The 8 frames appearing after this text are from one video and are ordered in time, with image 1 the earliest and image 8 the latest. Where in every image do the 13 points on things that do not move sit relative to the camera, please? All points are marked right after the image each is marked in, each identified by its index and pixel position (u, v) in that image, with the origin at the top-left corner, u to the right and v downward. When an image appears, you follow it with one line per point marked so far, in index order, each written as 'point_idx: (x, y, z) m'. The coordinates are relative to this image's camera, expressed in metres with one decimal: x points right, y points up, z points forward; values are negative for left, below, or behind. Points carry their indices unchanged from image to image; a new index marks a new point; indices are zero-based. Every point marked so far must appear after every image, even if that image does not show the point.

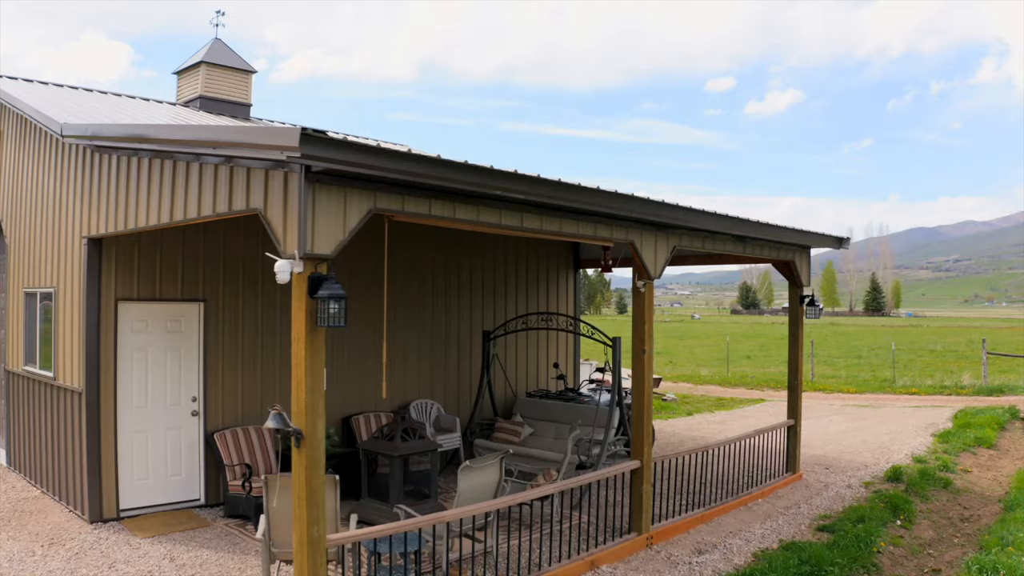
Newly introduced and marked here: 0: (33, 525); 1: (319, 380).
0: (-3.7, -1.8, +5.7) m
1: (-0.9, -0.4, +3.5) m
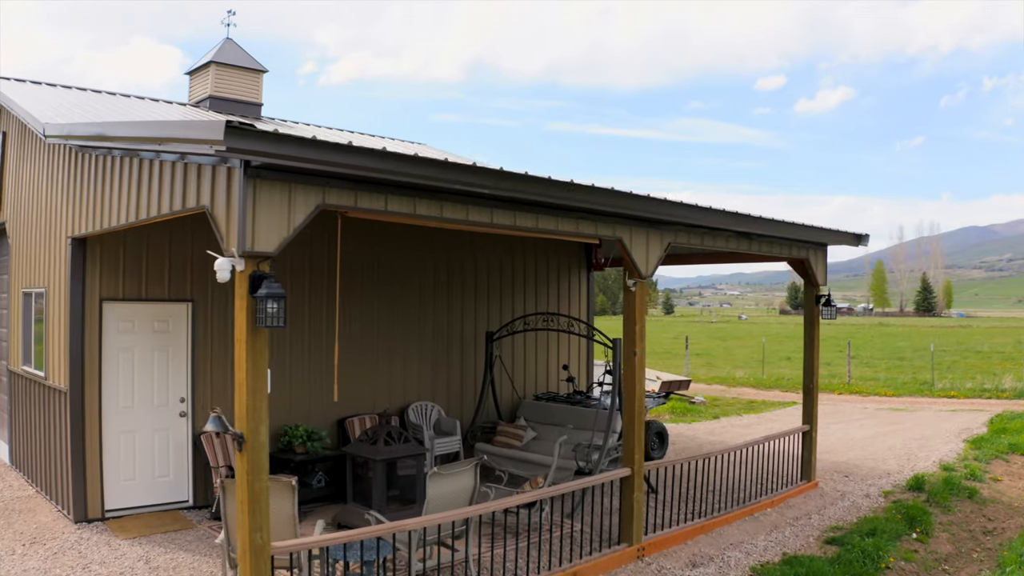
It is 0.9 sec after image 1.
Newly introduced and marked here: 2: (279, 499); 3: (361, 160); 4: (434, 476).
0: (-3.8, -1.8, +5.6) m
1: (-1.1, -0.4, +3.3) m
2: (-1.3, -1.1, +3.9) m
3: (-0.7, +0.6, +3.4) m
4: (-0.5, -1.1, +4.3) m
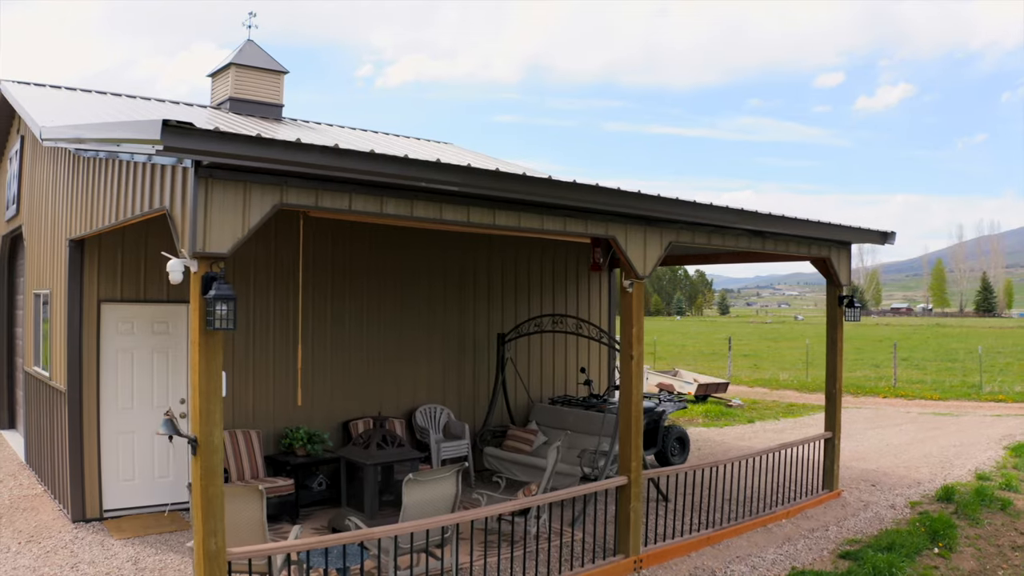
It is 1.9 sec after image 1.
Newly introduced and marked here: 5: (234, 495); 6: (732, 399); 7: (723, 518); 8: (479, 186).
0: (-3.8, -1.8, +5.7) m
1: (-1.3, -0.4, +3.3) m
2: (-1.4, -1.1, +3.8) m
3: (-0.9, +0.6, +3.3) m
4: (-0.6, -1.1, +4.2) m
5: (-1.5, -1.1, +3.8) m
6: (+5.9, -2.9, +19.5) m
7: (+1.9, -2.0, +6.5) m
8: (-0.2, +0.5, +3.8) m
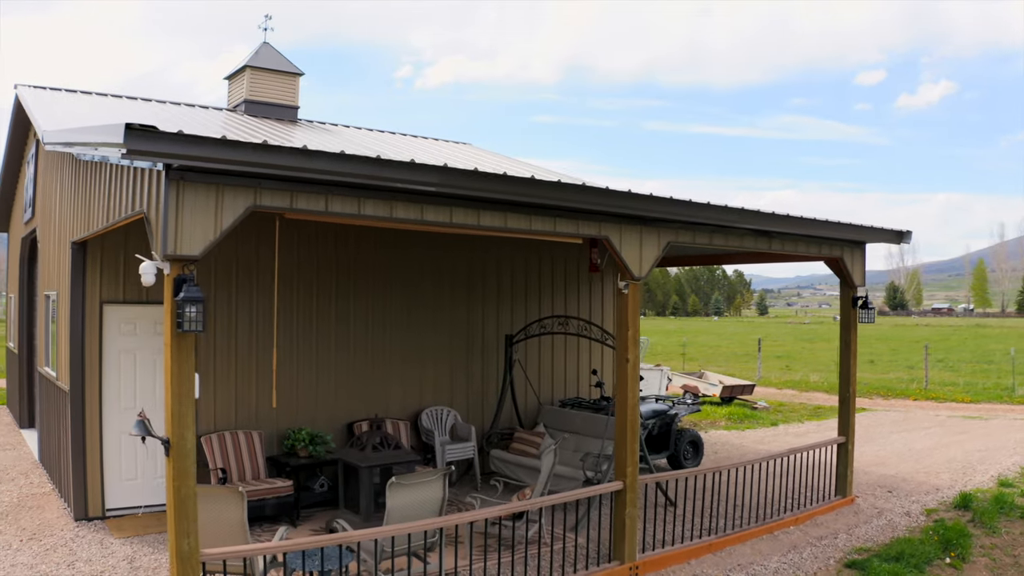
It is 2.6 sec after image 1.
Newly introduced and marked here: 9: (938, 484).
0: (-3.9, -1.8, +5.8) m
1: (-1.4, -0.4, +3.2) m
2: (-1.5, -1.1, +3.8) m
3: (-1.0, +0.6, +3.2) m
4: (-0.7, -1.1, +4.2) m
5: (-1.6, -1.1, +3.8) m
6: (+6.4, -3.0, +19.2) m
7: (+1.9, -2.0, +6.3) m
8: (-0.3, +0.5, +3.7) m
9: (+4.7, -2.2, +8.1) m
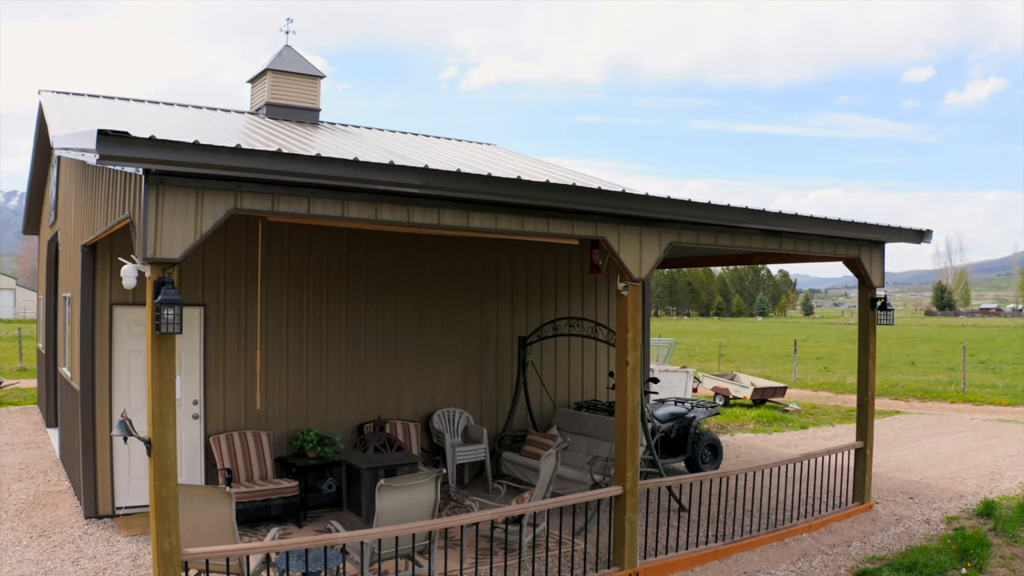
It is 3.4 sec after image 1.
0: (-3.8, -1.9, +5.9) m
1: (-1.5, -0.5, +3.3) m
2: (-1.6, -1.2, +3.8) m
3: (-1.1, +0.6, +3.2) m
4: (-0.7, -1.1, +4.1) m
5: (-1.6, -1.1, +3.8) m
6: (+7.1, -3.0, +18.8) m
7: (+1.9, -2.1, +6.2) m
8: (-0.4, +0.5, +3.7) m
9: (+4.8, -2.2, +7.8) m
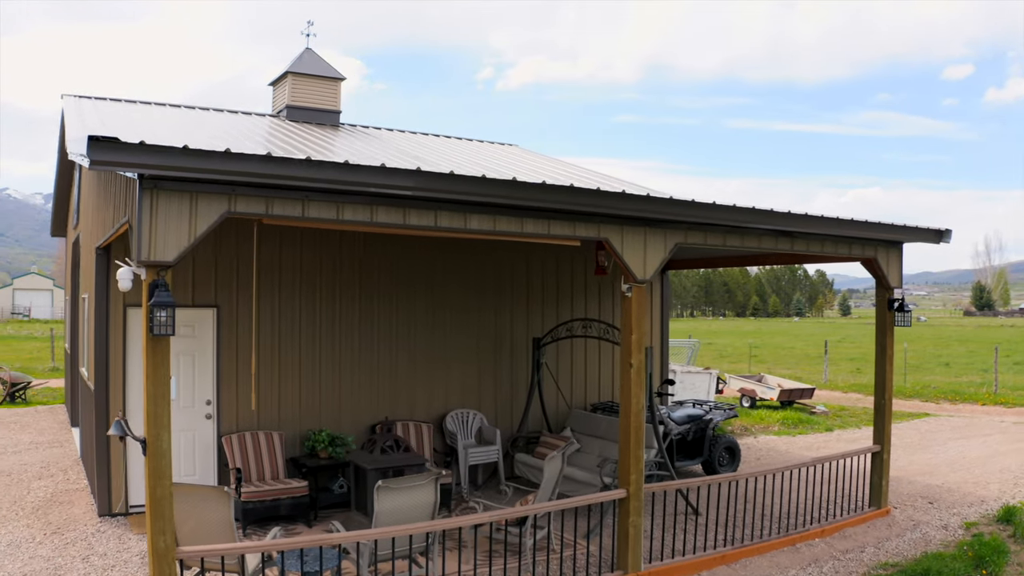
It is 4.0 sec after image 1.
0: (-3.8, -1.9, +6.0) m
1: (-1.6, -0.5, +3.3) m
2: (-1.6, -1.2, +3.9) m
3: (-1.2, +0.5, +3.3) m
4: (-0.7, -1.1, +4.2) m
5: (-1.7, -1.1, +3.9) m
6: (+7.6, -3.0, +18.6) m
7: (+2.0, -2.1, +6.1) m
8: (-0.4, +0.5, +3.7) m
9: (+5.0, -2.2, +7.6) m
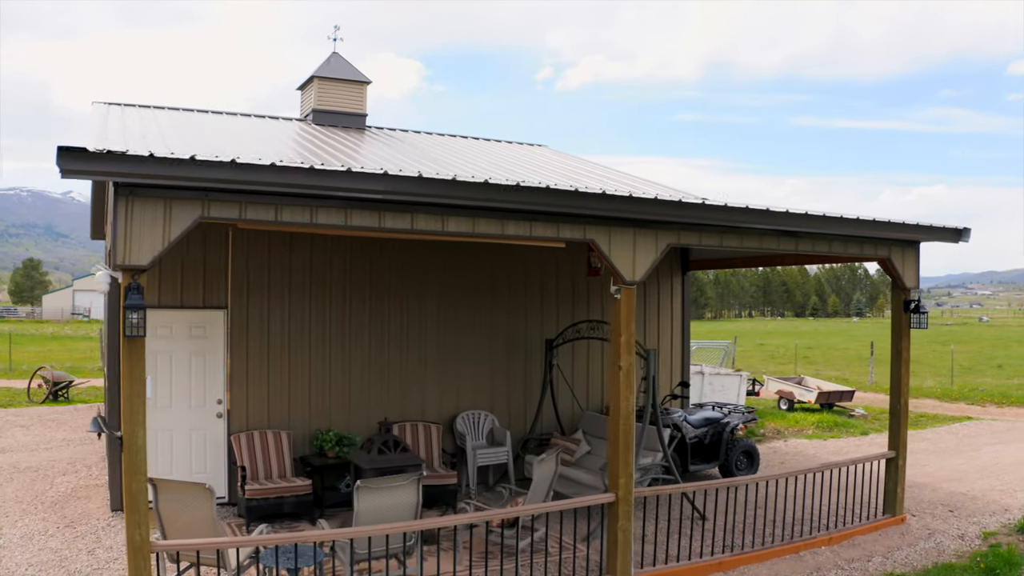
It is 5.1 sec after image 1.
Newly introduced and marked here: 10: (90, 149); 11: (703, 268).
0: (-3.8, -1.9, +6.3) m
1: (-1.7, -0.5, +3.4) m
2: (-1.7, -1.2, +4.0) m
3: (-1.3, +0.5, +3.4) m
4: (-0.9, -1.2, +4.2) m
5: (-1.8, -1.1, +4.0) m
6: (+8.3, -3.0, +18.1) m
7: (+2.0, -2.1, +6.0) m
8: (-0.5, +0.5, +3.8) m
9: (+5.0, -2.2, +7.3) m
10: (-1.8, +0.6, +3.1) m
11: (+2.5, +0.3, +9.7) m
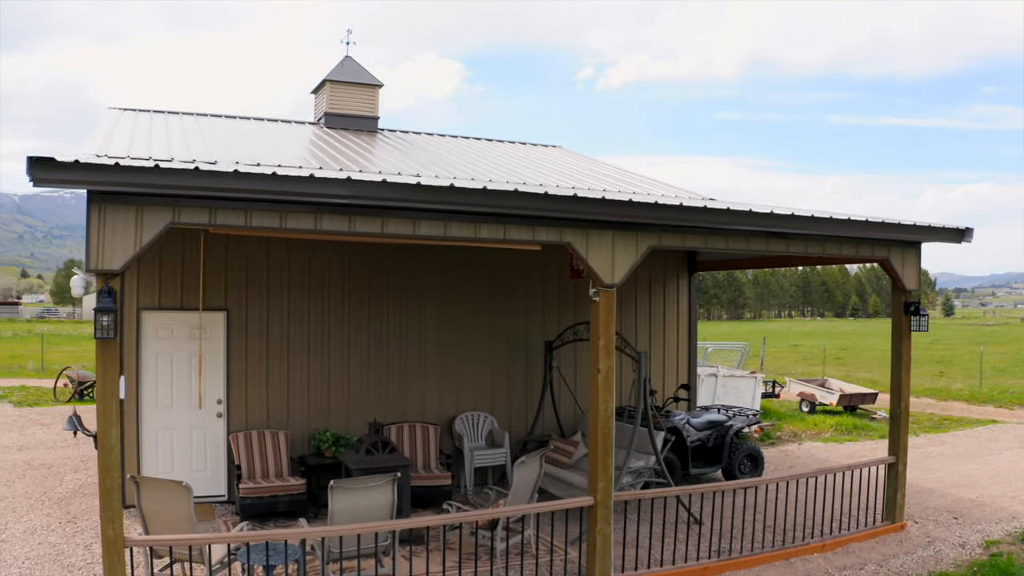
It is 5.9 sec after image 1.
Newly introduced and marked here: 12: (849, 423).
0: (-3.9, -1.9, +6.5) m
1: (-1.9, -0.5, +3.5) m
2: (-1.9, -1.2, +4.1) m
3: (-1.5, +0.5, +3.4) m
4: (-1.0, -1.2, +4.3) m
5: (-2.0, -1.1, +4.1) m
6: (+8.7, -3.0, +17.8) m
7: (+1.9, -2.1, +6.0) m
8: (-0.7, +0.5, +3.8) m
9: (+5.0, -2.2, +7.2) m
10: (-2.0, +0.6, +3.2) m
11: (+2.6, +0.2, +9.6) m
12: (+7.2, -2.9, +15.8) m
